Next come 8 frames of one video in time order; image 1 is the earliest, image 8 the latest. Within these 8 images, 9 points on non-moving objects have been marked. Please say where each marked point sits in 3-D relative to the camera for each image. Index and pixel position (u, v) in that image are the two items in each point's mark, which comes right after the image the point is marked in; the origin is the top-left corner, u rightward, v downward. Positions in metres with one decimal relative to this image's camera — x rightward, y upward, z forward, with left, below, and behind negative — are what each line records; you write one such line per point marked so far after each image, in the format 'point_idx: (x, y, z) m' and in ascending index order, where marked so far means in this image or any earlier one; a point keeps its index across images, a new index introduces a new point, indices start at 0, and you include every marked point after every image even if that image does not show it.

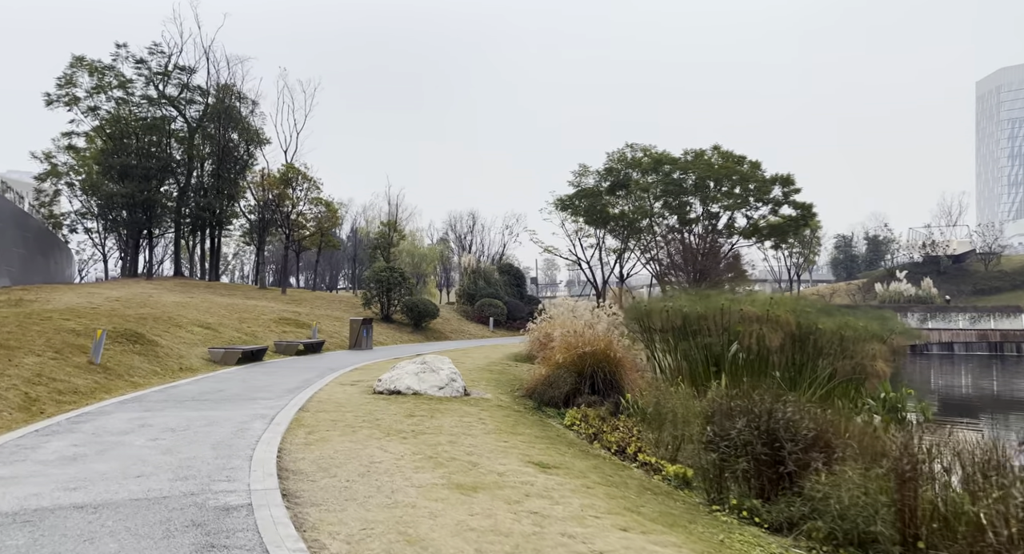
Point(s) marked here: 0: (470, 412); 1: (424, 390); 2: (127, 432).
0: (-0.5, -1.6, +8.3) m
1: (-1.2, -1.5, +9.3) m
2: (-3.6, -1.5, +6.5) m
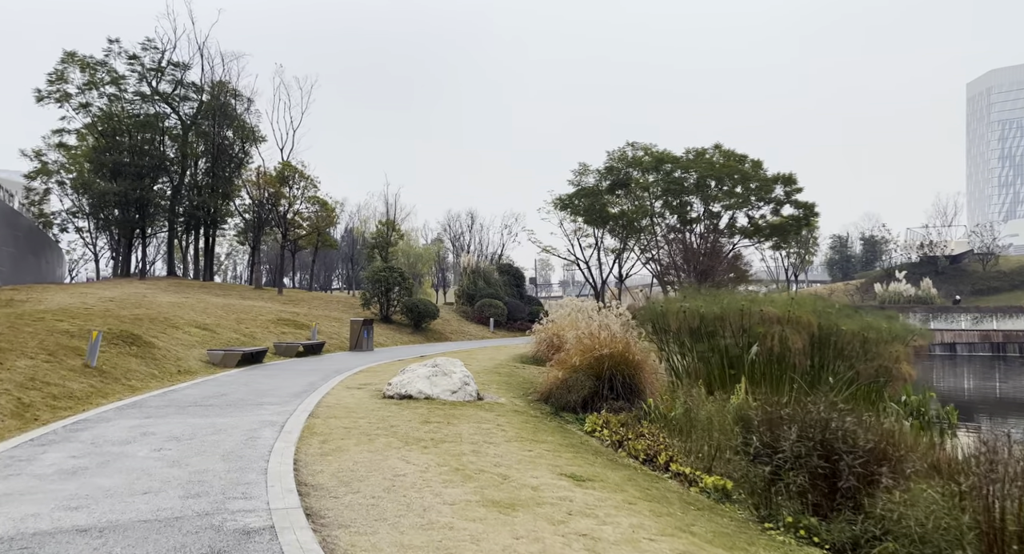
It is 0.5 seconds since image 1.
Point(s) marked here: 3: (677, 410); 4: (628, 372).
0: (-0.3, -1.6, +8.0) m
1: (-1.0, -1.5, +8.9) m
2: (-3.4, -1.5, +6.1) m
3: (+1.9, -1.5, +7.8) m
4: (+1.5, -1.3, +9.0) m
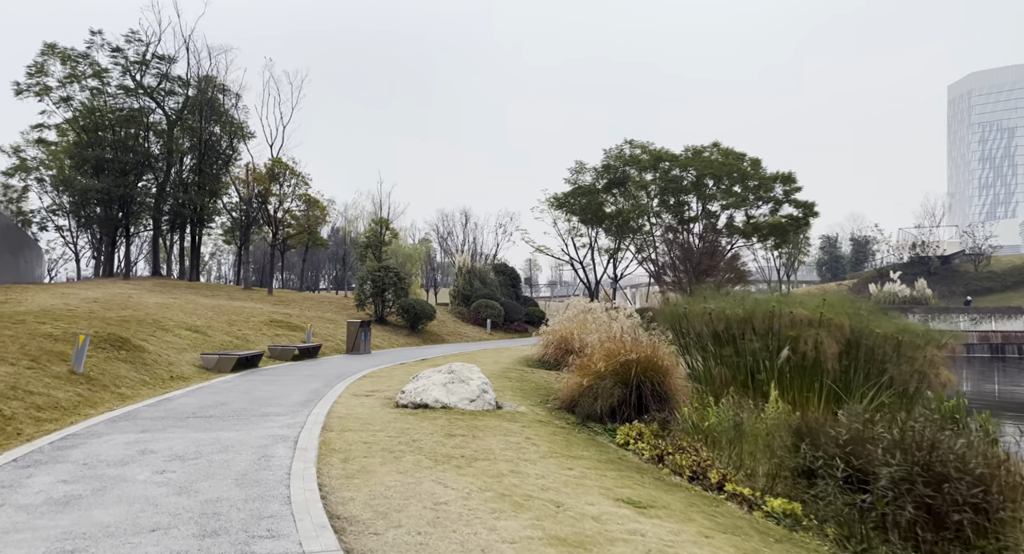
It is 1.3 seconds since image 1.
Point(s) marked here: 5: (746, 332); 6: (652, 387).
0: (0.0, -1.6, +7.4) m
1: (-0.7, -1.5, +8.3) m
2: (-3.0, -1.5, +5.4) m
3: (+2.2, -1.5, +7.3) m
4: (+1.8, -1.3, +8.5) m
5: (+3.5, -0.8, +10.1) m
6: (+1.7, -1.4, +8.5) m
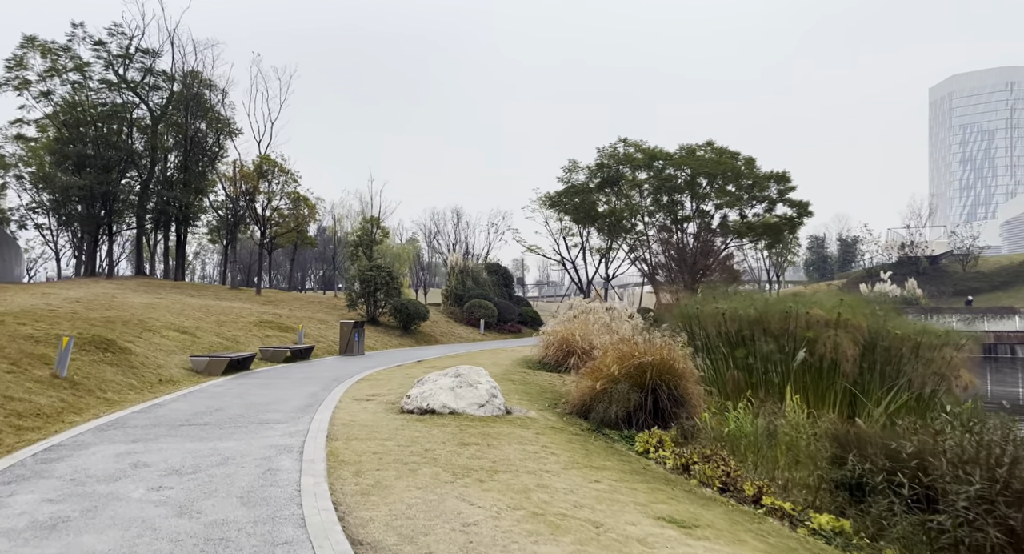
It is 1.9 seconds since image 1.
0: (+0.2, -1.6, +7.0) m
1: (-0.6, -1.5, +7.9) m
2: (-2.8, -1.5, +5.0) m
3: (+2.3, -1.5, +6.9) m
4: (+1.9, -1.3, +8.1) m
5: (+3.6, -0.8, +9.8) m
6: (+1.9, -1.4, +8.1) m
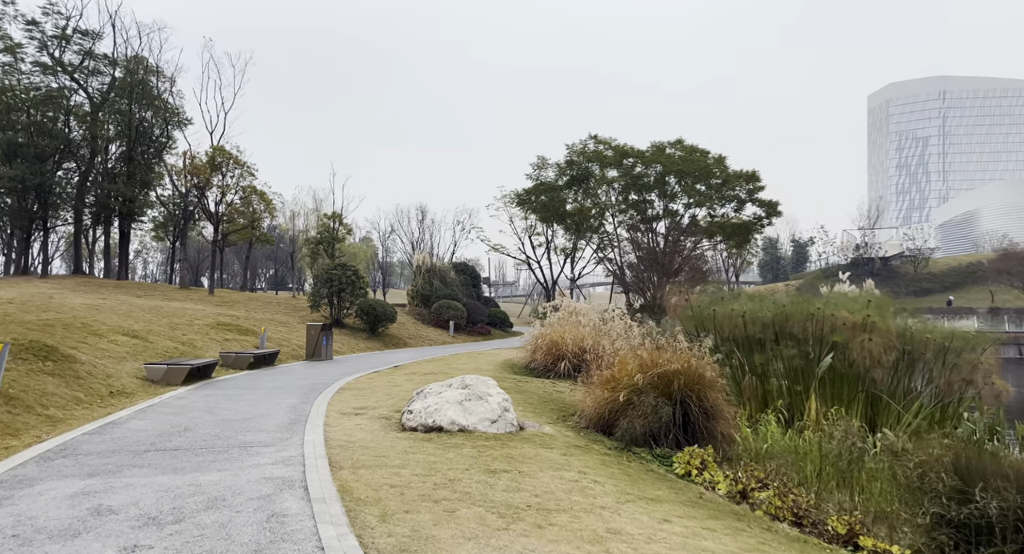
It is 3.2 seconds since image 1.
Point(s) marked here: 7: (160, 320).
0: (+0.4, -1.6, +6.1) m
1: (-0.4, -1.5, +7.0) m
2: (-2.5, -1.4, +3.9) m
3: (+2.6, -1.5, +6.2) m
4: (+2.1, -1.3, +7.4) m
5: (+3.6, -0.8, +9.1) m
6: (+2.0, -1.4, +7.4) m
7: (-8.2, -1.0, +16.0) m
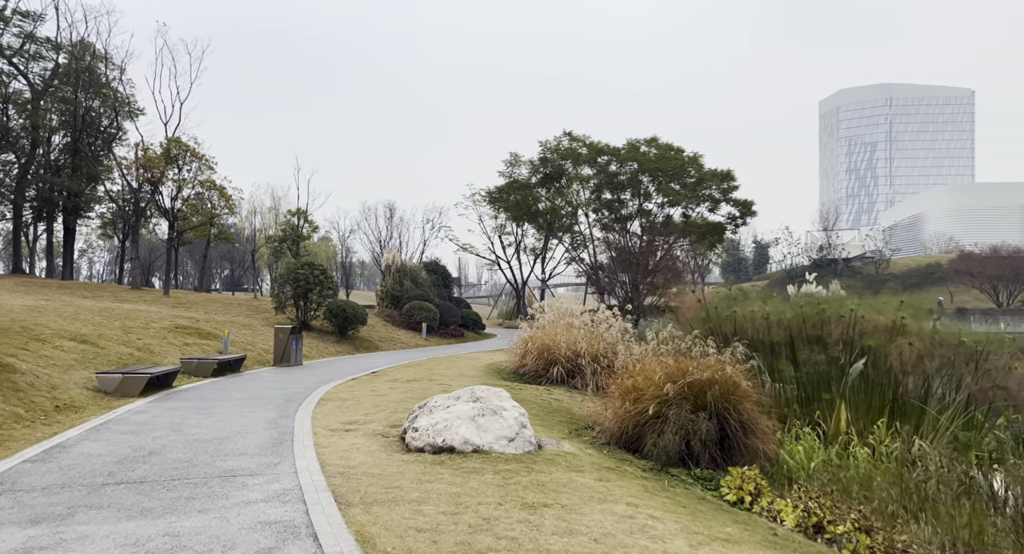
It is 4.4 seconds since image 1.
0: (+0.7, -1.6, +5.3) m
1: (-0.2, -1.5, +6.1) m
2: (-2.1, -1.4, +2.9) m
3: (+2.8, -1.5, +5.5) m
4: (+2.2, -1.3, +6.6) m
5: (+3.7, -0.8, +8.5) m
6: (+2.2, -1.3, +6.6) m
7: (-8.6, -1.0, +14.6) m
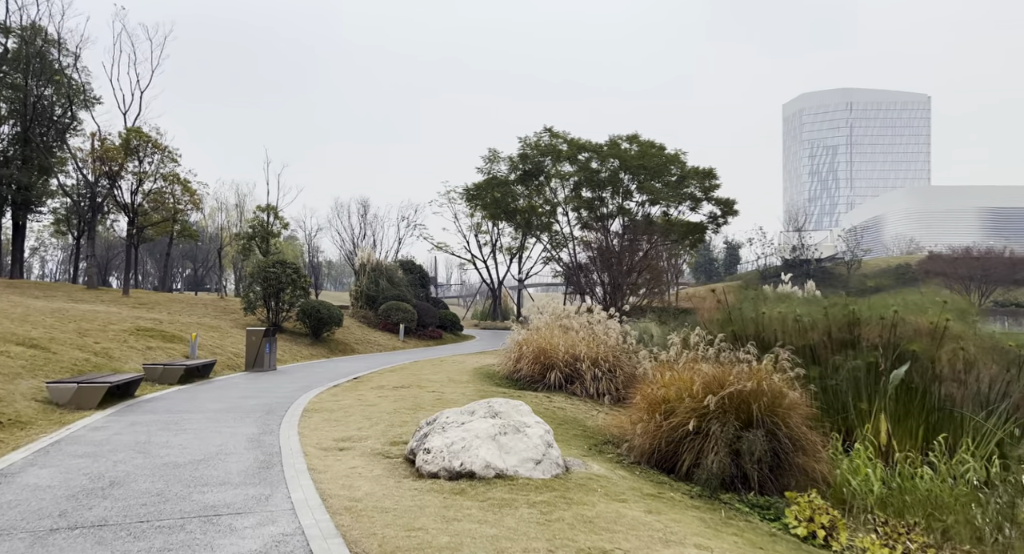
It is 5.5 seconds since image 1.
0: (+0.9, -1.6, +4.5) m
1: (0.0, -1.5, +5.3) m
2: (-1.7, -1.4, +2.0) m
3: (+3.0, -1.5, +4.8) m
4: (+2.4, -1.2, +5.9) m
5: (+3.8, -0.8, +7.8) m
6: (+2.4, -1.3, +5.9) m
7: (-8.7, -1.0, +13.4) m
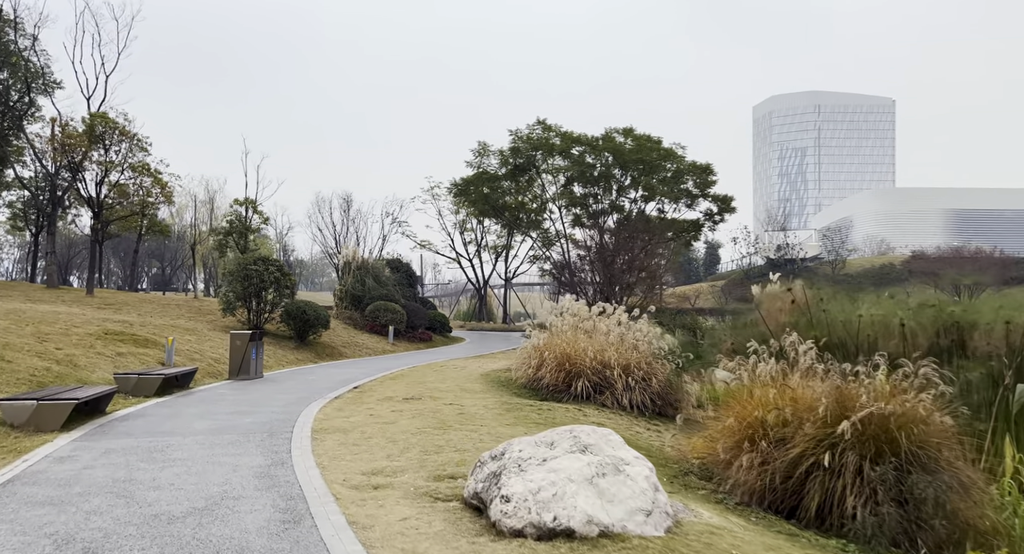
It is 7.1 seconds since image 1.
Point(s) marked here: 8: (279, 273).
0: (+1.6, -1.6, +3.3) m
1: (+0.7, -1.4, +4.0) m
2: (-0.9, -1.4, +0.7) m
3: (+3.7, -1.5, +3.7) m
4: (+3.0, -1.2, +4.8) m
5: (+4.3, -0.8, +6.8) m
6: (+3.0, -1.3, +4.8) m
7: (-8.4, -0.9, +11.8) m
8: (-6.1, +0.1, +17.9) m
